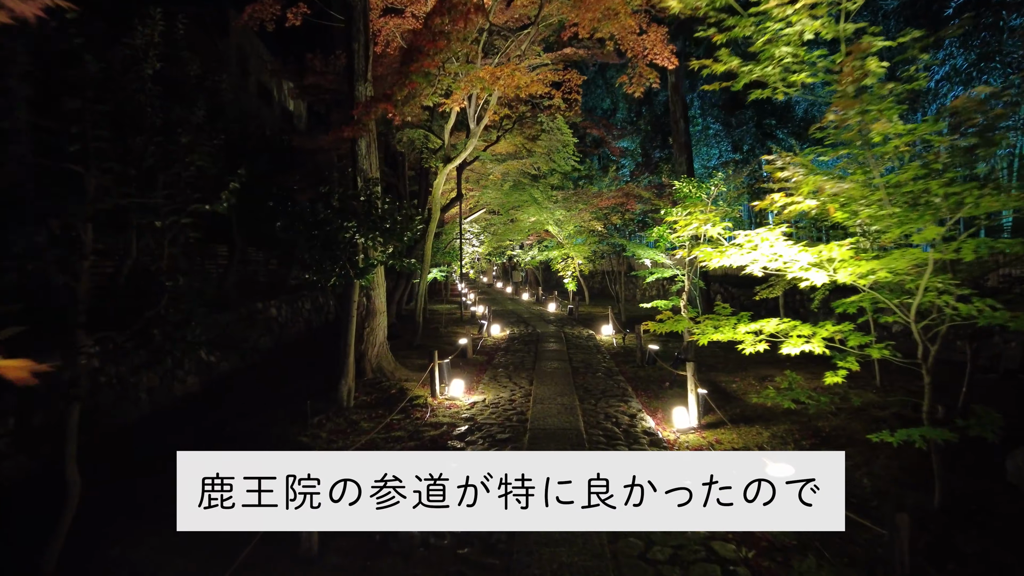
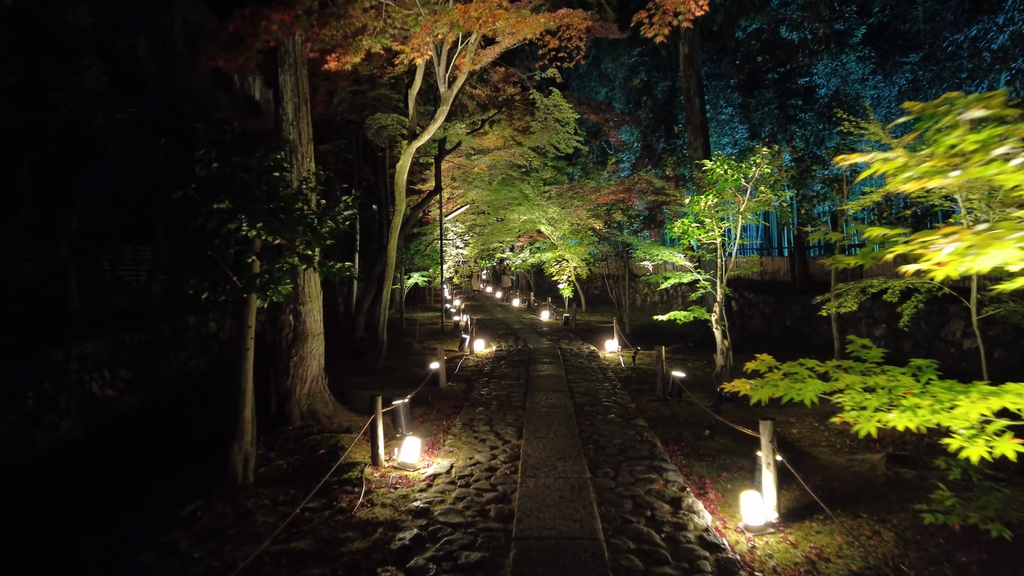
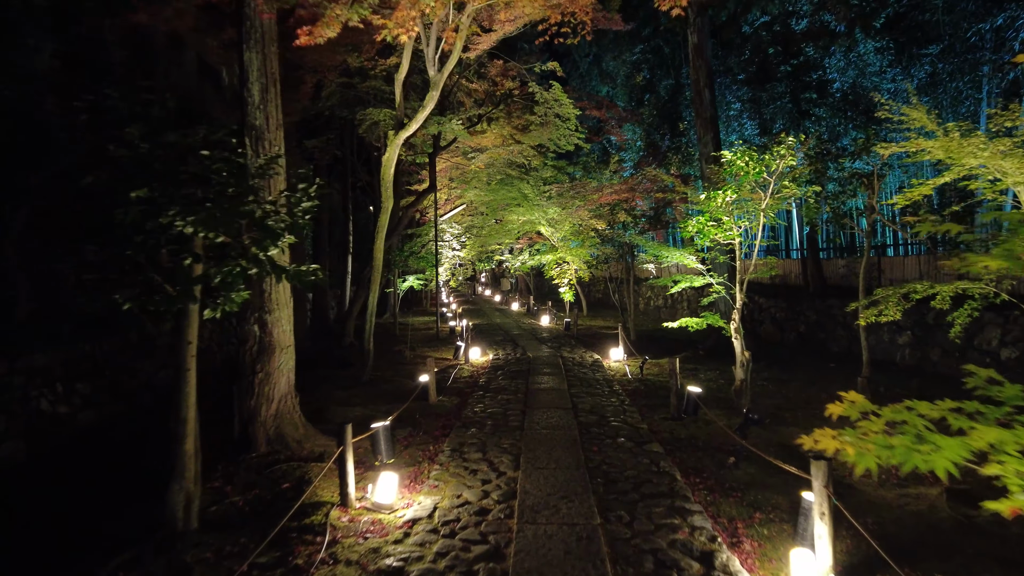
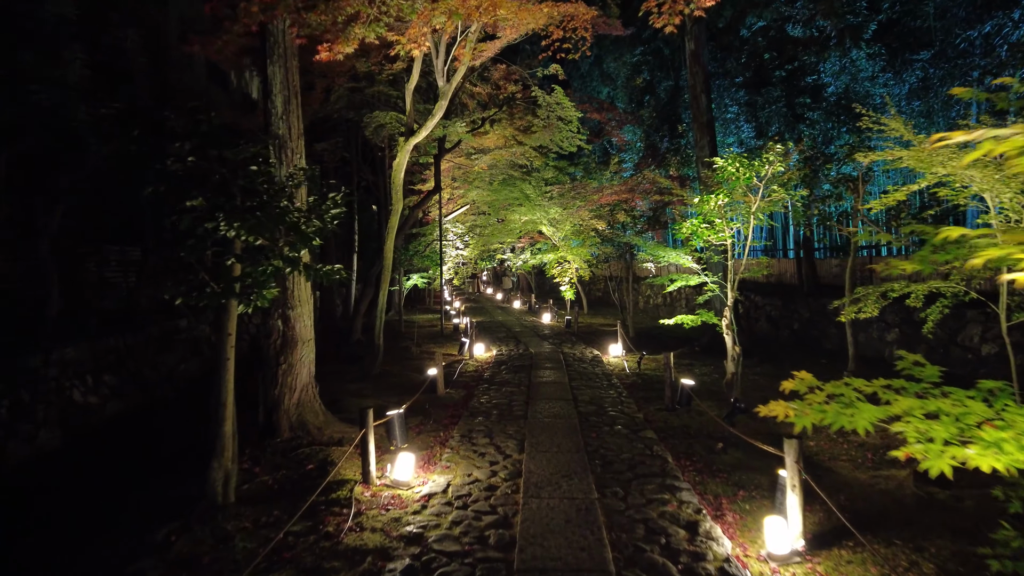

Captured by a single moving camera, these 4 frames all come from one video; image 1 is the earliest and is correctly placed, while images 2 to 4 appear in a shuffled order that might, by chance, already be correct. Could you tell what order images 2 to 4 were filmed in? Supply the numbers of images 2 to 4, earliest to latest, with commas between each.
2, 4, 3
